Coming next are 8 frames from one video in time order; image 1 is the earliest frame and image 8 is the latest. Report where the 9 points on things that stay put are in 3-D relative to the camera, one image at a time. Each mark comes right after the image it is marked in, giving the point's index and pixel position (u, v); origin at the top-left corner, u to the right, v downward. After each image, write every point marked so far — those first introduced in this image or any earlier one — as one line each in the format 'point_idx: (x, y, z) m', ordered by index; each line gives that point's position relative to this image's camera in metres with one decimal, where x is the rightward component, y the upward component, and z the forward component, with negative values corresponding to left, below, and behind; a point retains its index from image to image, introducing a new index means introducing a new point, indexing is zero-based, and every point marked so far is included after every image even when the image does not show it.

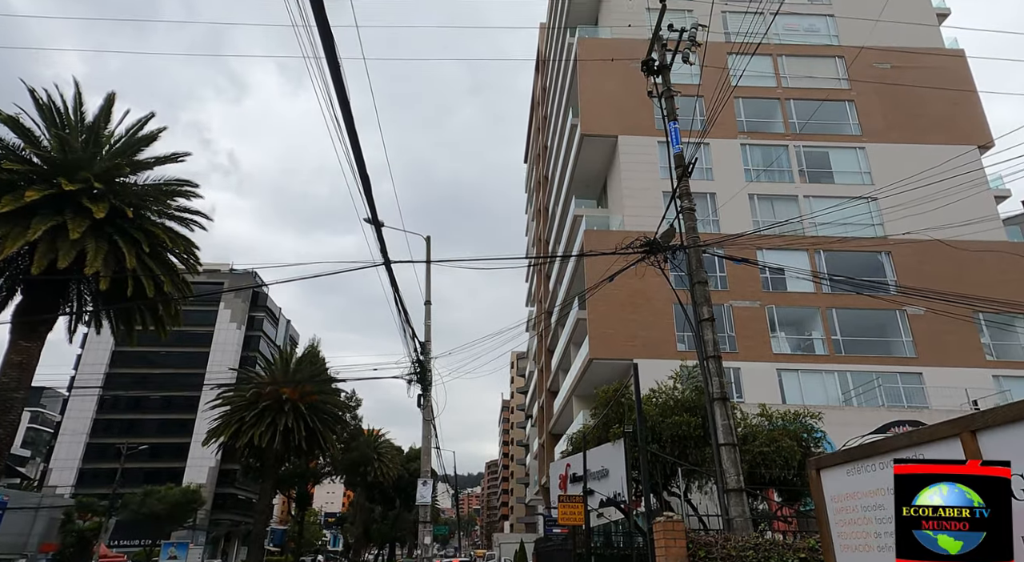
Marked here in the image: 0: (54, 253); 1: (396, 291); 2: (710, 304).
0: (-14.3, +0.8, +20.1) m
1: (-3.2, -0.1, +16.1) m
2: (+3.6, -0.4, +11.6) m
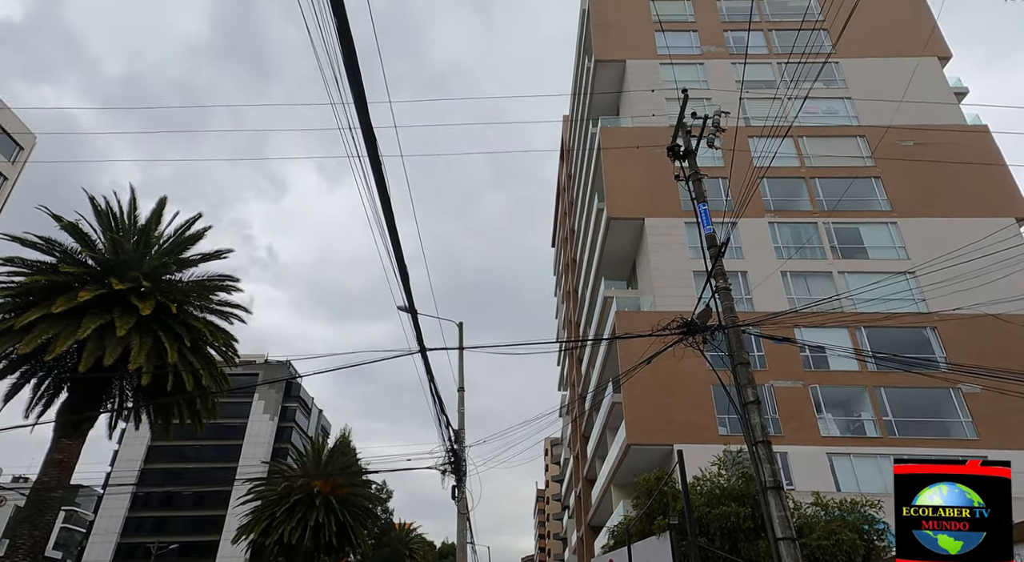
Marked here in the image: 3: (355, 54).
0: (-13.1, -2.3, +20.7) m
1: (-2.3, -2.4, +16.1) m
2: (+4.3, -1.9, +11.3) m
3: (-1.7, +2.4, +6.8) m
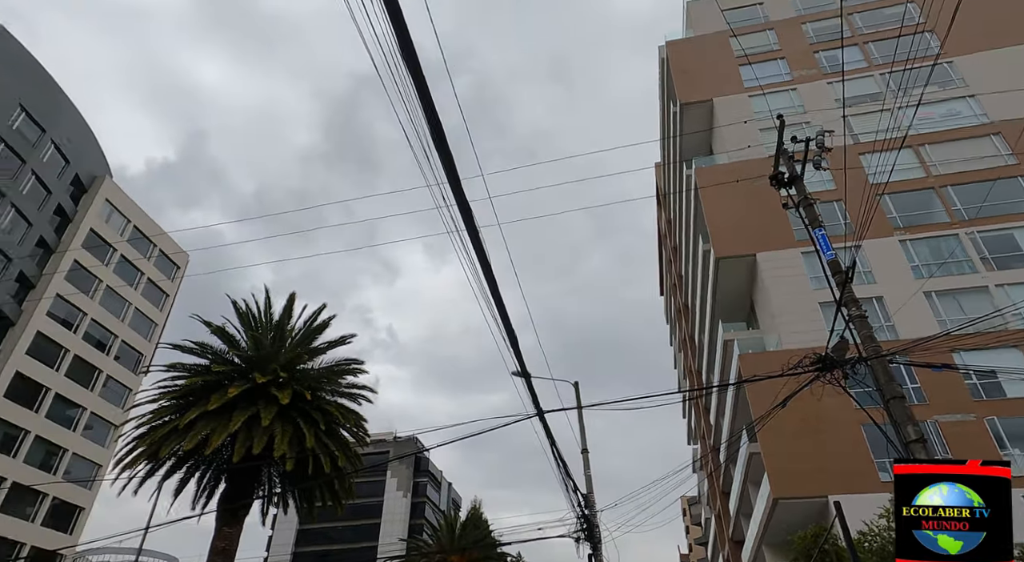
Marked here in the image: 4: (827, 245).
0: (-8.9, -5.6, +22.1) m
1: (+0.9, -3.9, +15.8) m
2: (+6.5, -2.2, +10.2) m
3: (-0.7, +1.6, +7.1) m
4: (+6.8, +0.8, +13.8) m
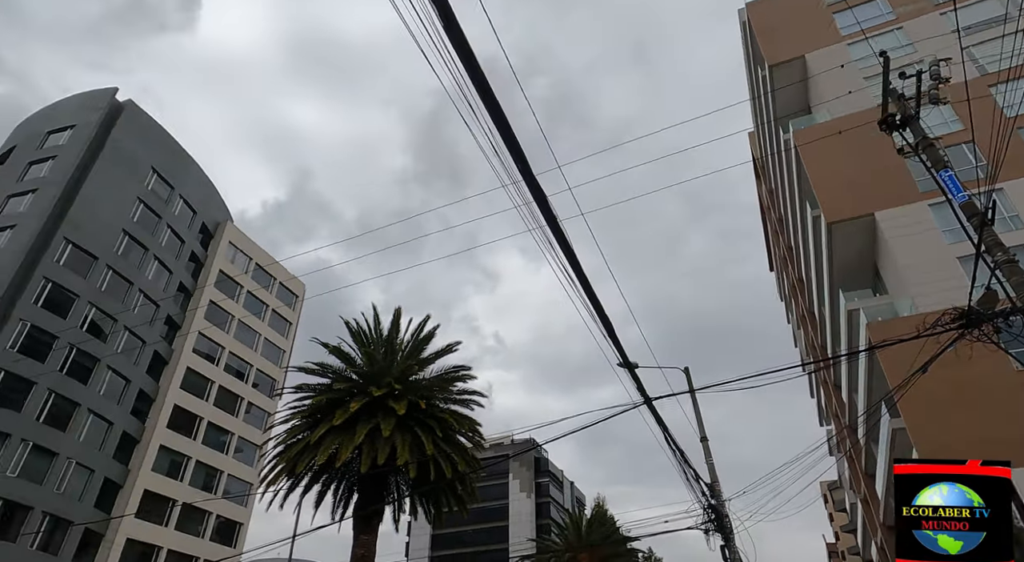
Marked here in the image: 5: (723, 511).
0: (-4.9, -6.1, +22.9) m
1: (+3.7, -3.5, +15.2) m
2: (+8.1, -1.3, +8.8) m
3: (+0.2, +1.7, +6.8) m
4: (+8.7, +1.8, +12.3) m
5: (+6.5, -7.0, +19.7) m
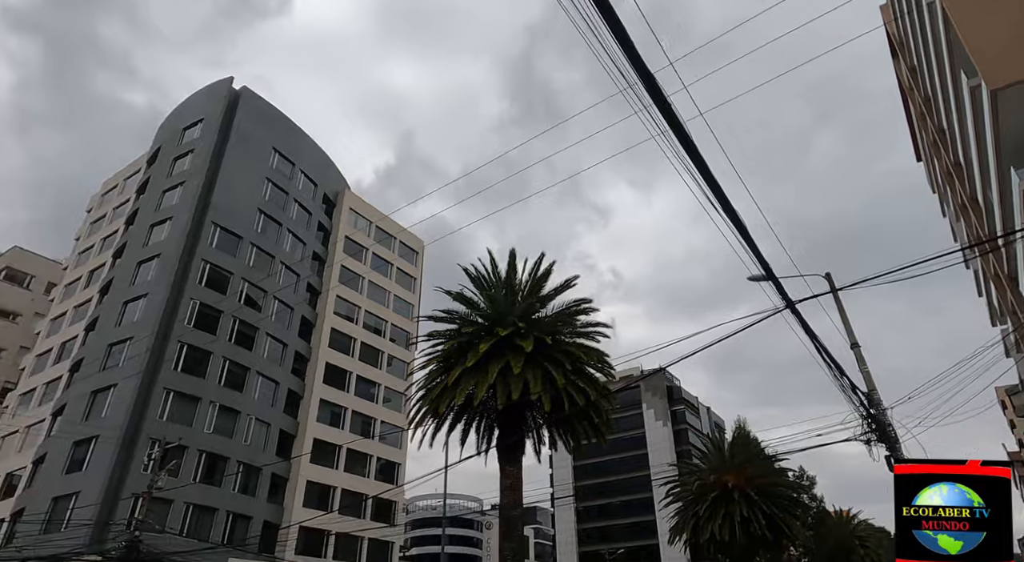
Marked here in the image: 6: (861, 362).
0: (-0.1, -3.9, +23.2) m
1: (+6.6, -1.2, +13.8) m
2: (+9.5, +0.8, +6.6) m
3: (+1.0, +2.7, +5.9) m
4: (+10.3, +4.3, +9.7) m
5: (+10.5, -3.9, +18.0) m
6: (+10.4, -2.4, +19.1) m
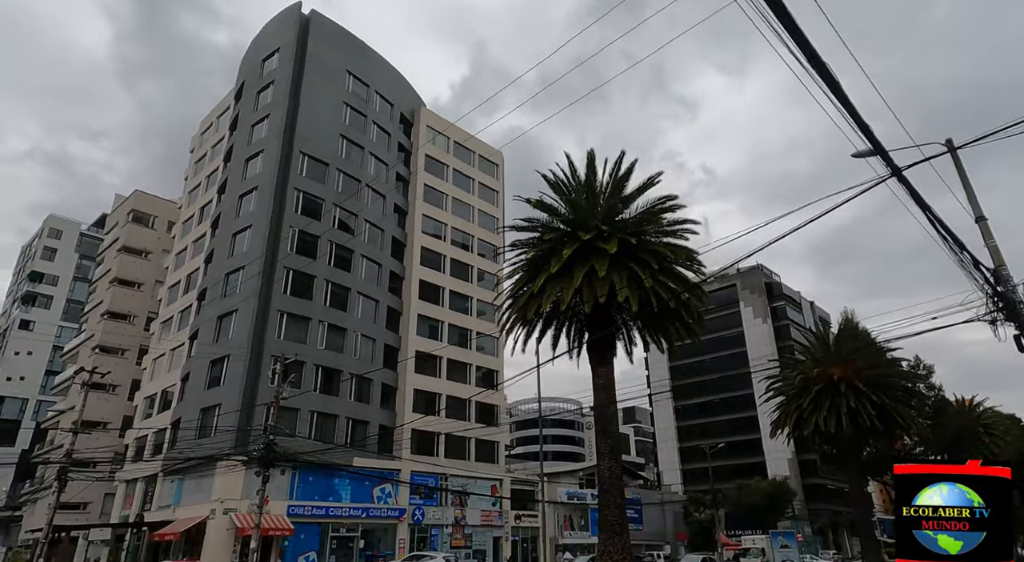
0: (+2.8, -0.3, +22.5) m
1: (+7.9, +1.3, +12.0) m
2: (+9.7, +2.4, +4.2) m
3: (+1.1, +3.7, +4.5) m
4: (+10.6, +6.3, +6.7) m
5: (+12.6, -0.5, +15.9) m
6: (+12.5, +1.1, +16.8) m
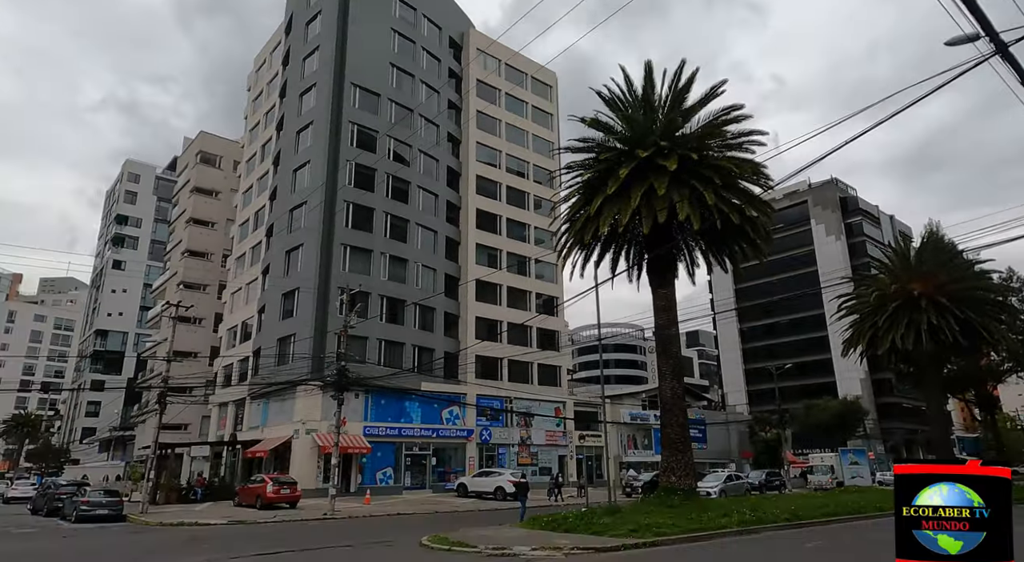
0: (+4.5, +2.4, +21.3) m
1: (+8.7, +2.9, +10.3) m
2: (+9.7, +3.2, +2.2) m
3: (+1.1, +4.2, +3.1) m
4: (+10.7, +7.4, +4.1) m
5: (+13.8, +1.7, +13.9) m
6: (+13.7, +3.4, +14.6) m
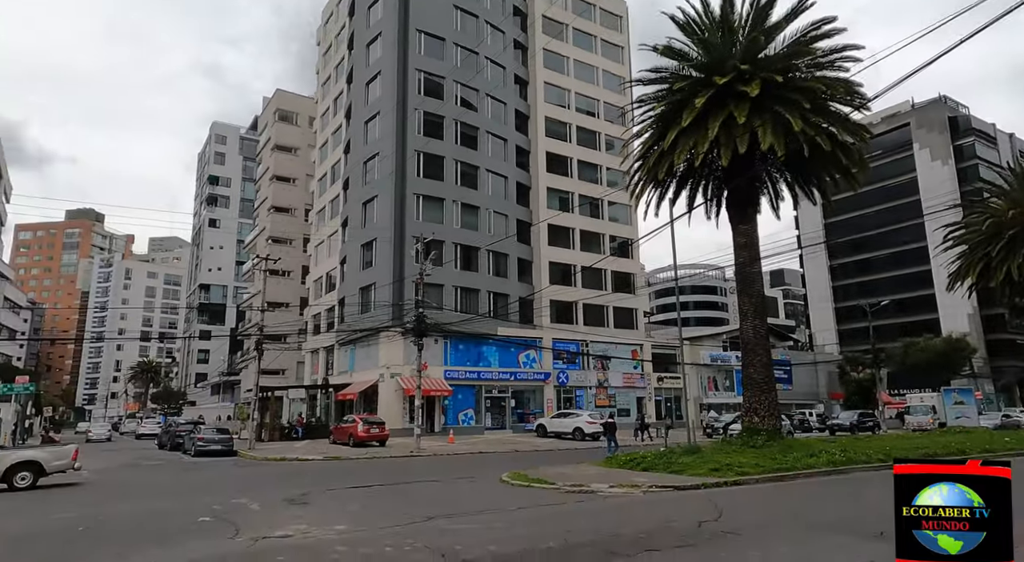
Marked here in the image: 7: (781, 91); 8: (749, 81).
0: (+6.7, +4.4, +19.7) m
1: (+9.6, +4.1, +8.2) m
2: (+9.6, +3.7, +0.1) m
3: (+1.2, +4.6, +1.9) m
4: (+10.7, +8.1, +1.6) m
5: (+15.1, +3.4, +11.3) m
6: (+15.0, +5.1, +11.9) m
7: (+8.1, +6.0, +19.5) m
8: (+7.2, +6.4, +19.6) m
